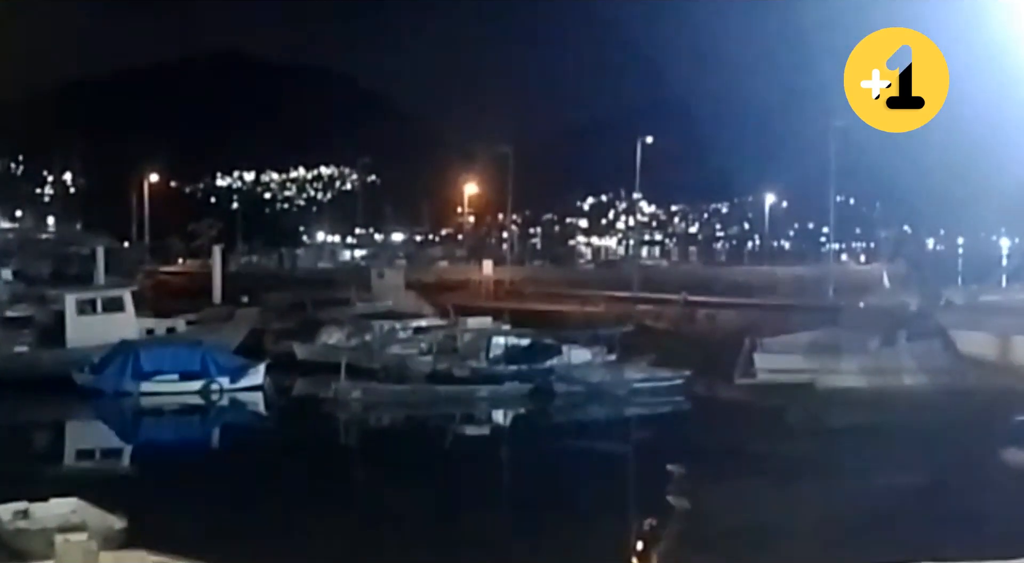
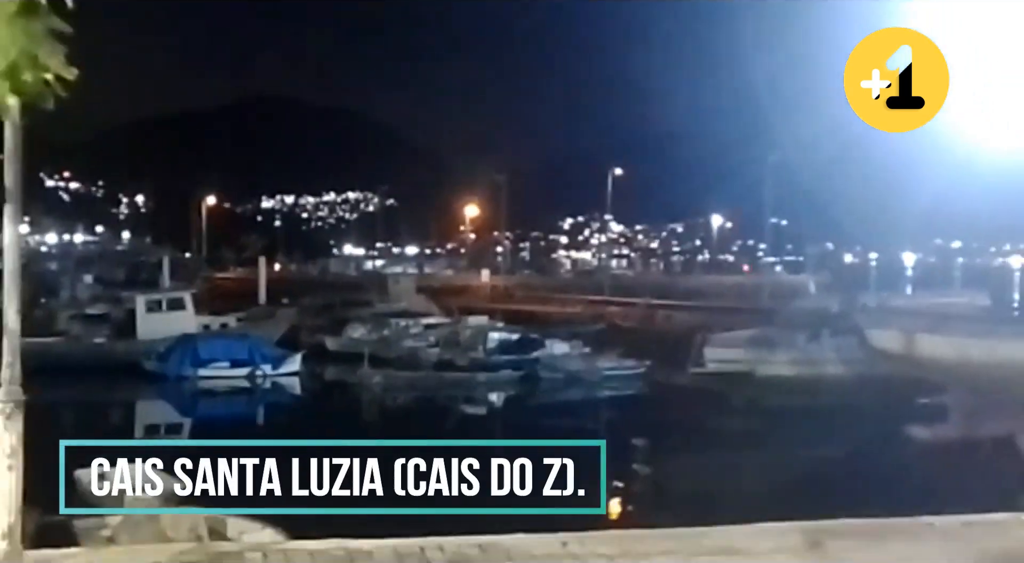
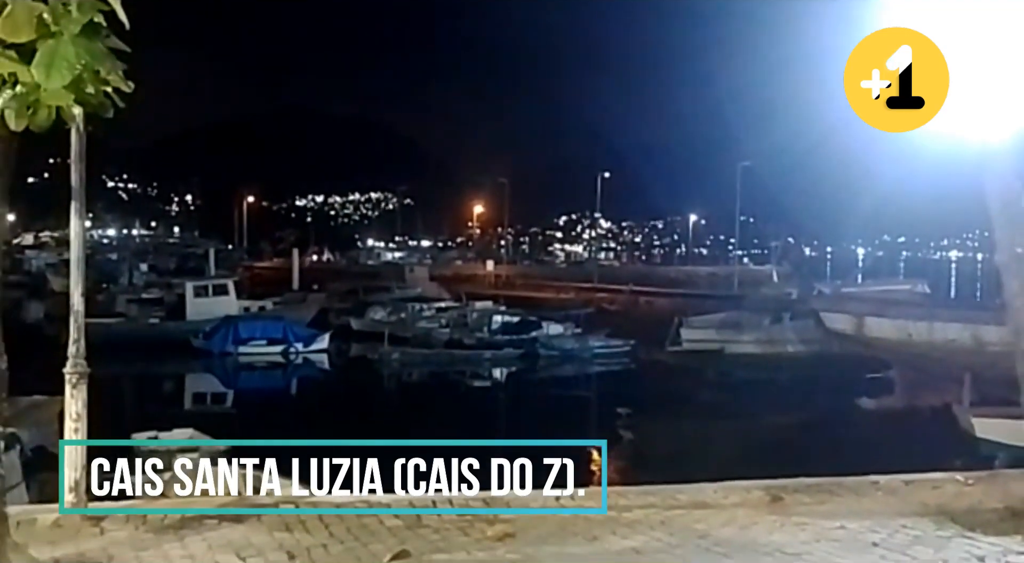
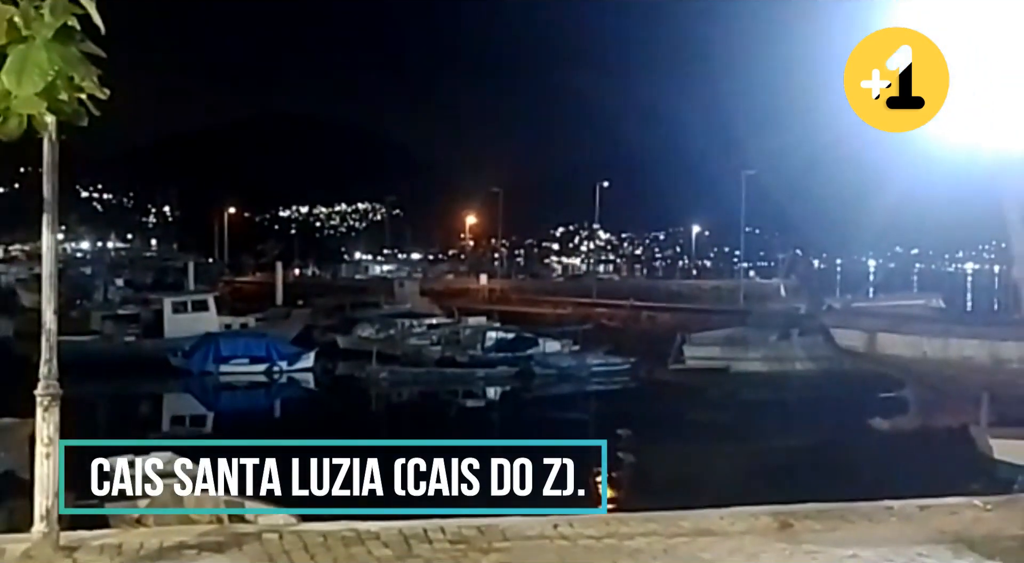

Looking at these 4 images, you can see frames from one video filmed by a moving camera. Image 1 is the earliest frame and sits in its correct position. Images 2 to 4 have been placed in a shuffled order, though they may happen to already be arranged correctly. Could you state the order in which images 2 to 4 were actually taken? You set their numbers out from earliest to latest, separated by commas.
2, 4, 3
